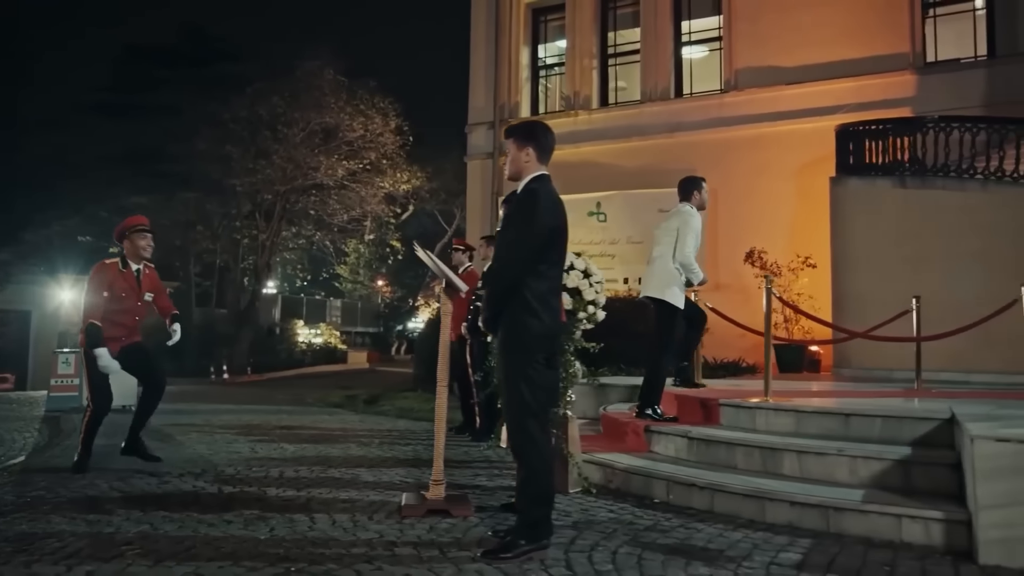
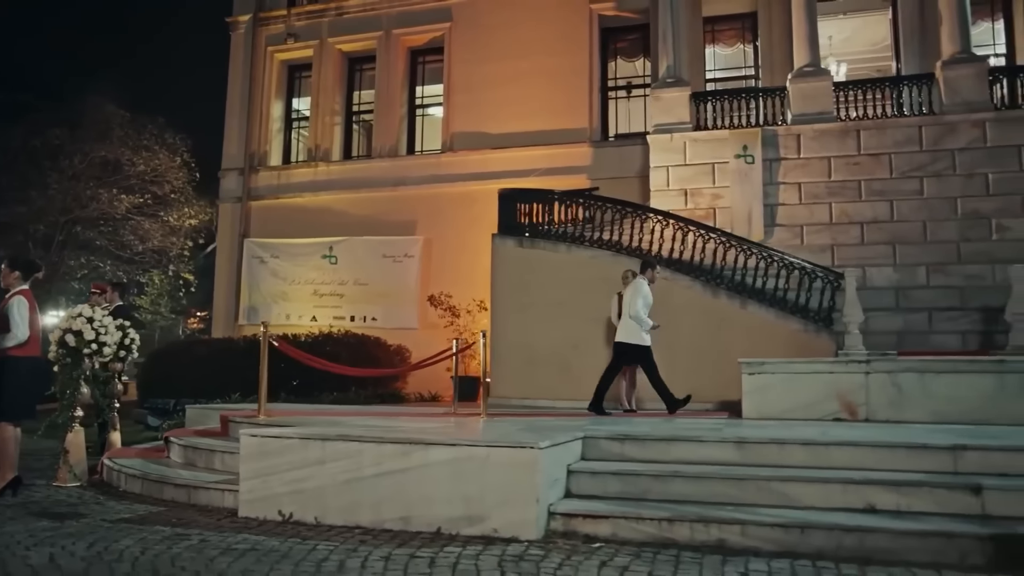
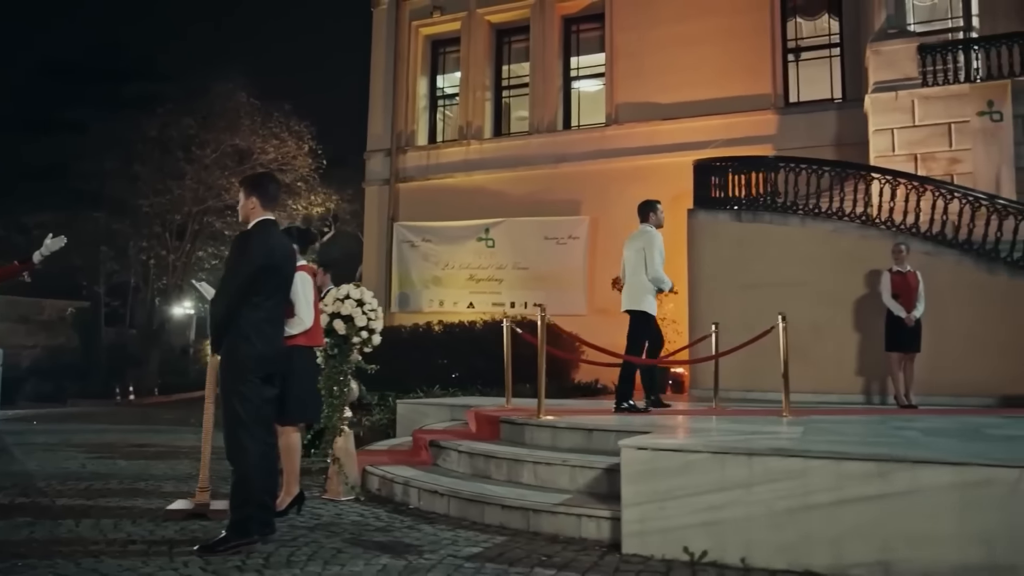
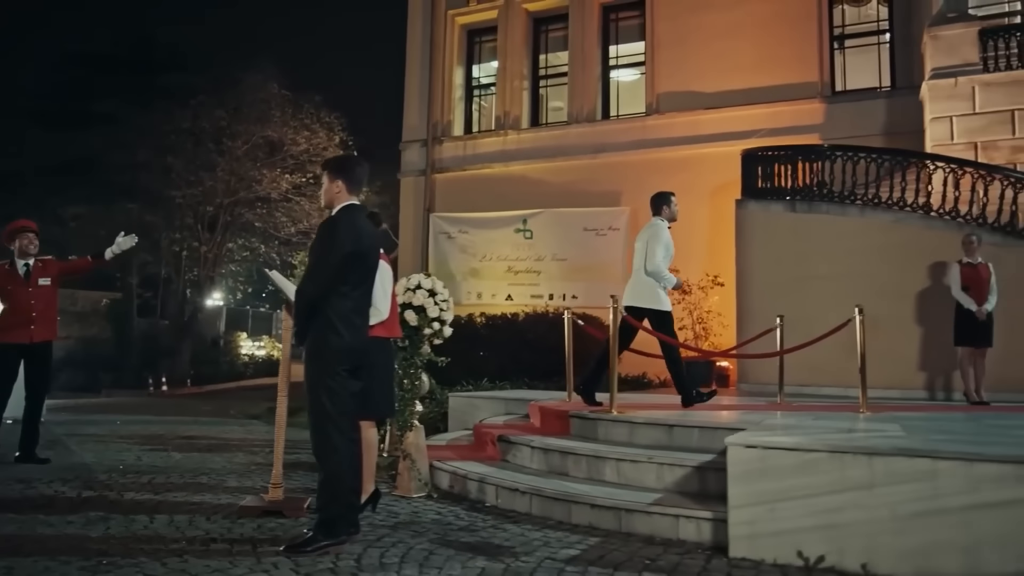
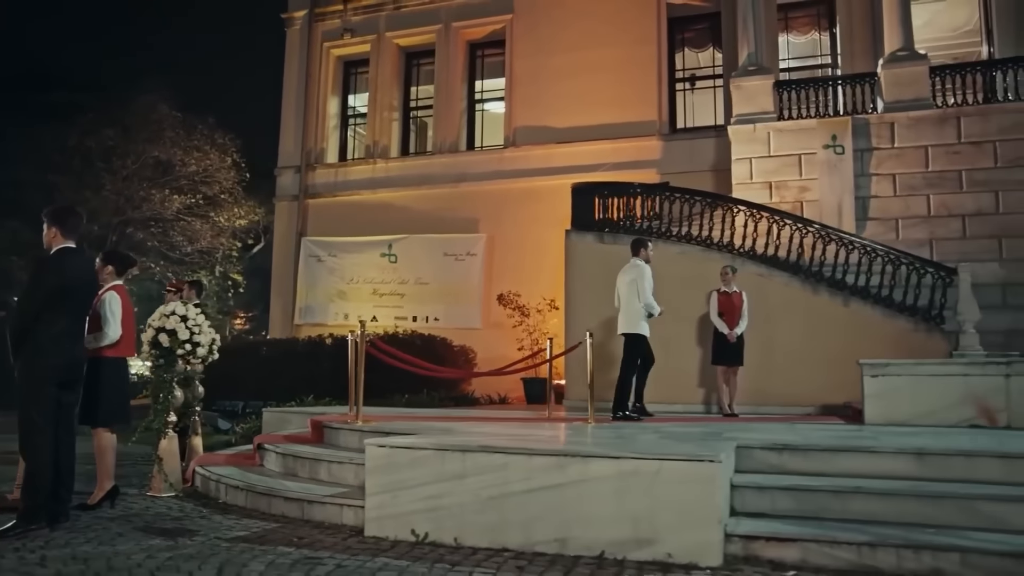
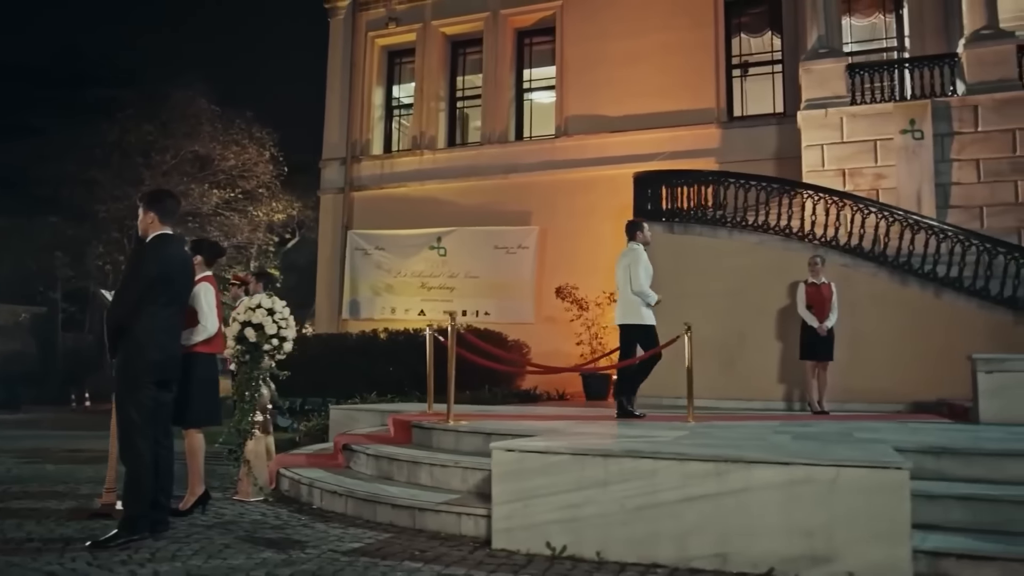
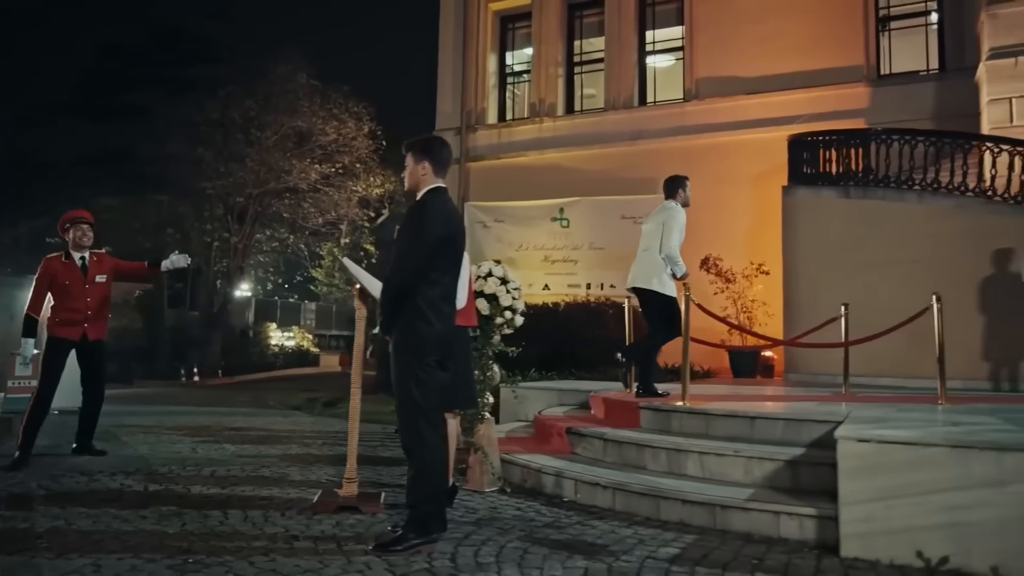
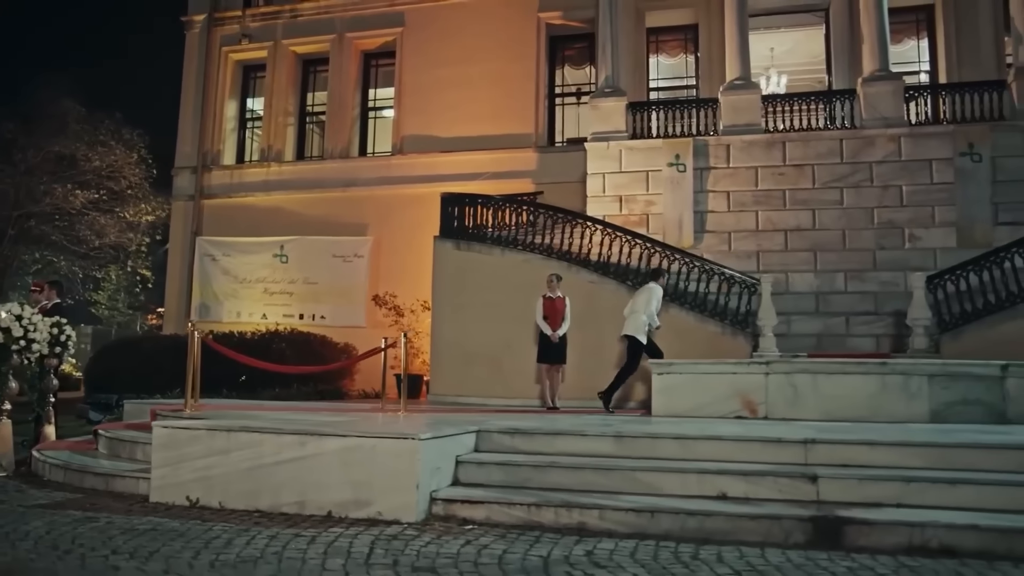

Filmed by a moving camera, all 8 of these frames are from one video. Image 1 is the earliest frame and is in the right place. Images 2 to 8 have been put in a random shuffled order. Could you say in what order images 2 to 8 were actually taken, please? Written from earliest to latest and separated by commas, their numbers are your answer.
7, 4, 3, 6, 5, 2, 8
